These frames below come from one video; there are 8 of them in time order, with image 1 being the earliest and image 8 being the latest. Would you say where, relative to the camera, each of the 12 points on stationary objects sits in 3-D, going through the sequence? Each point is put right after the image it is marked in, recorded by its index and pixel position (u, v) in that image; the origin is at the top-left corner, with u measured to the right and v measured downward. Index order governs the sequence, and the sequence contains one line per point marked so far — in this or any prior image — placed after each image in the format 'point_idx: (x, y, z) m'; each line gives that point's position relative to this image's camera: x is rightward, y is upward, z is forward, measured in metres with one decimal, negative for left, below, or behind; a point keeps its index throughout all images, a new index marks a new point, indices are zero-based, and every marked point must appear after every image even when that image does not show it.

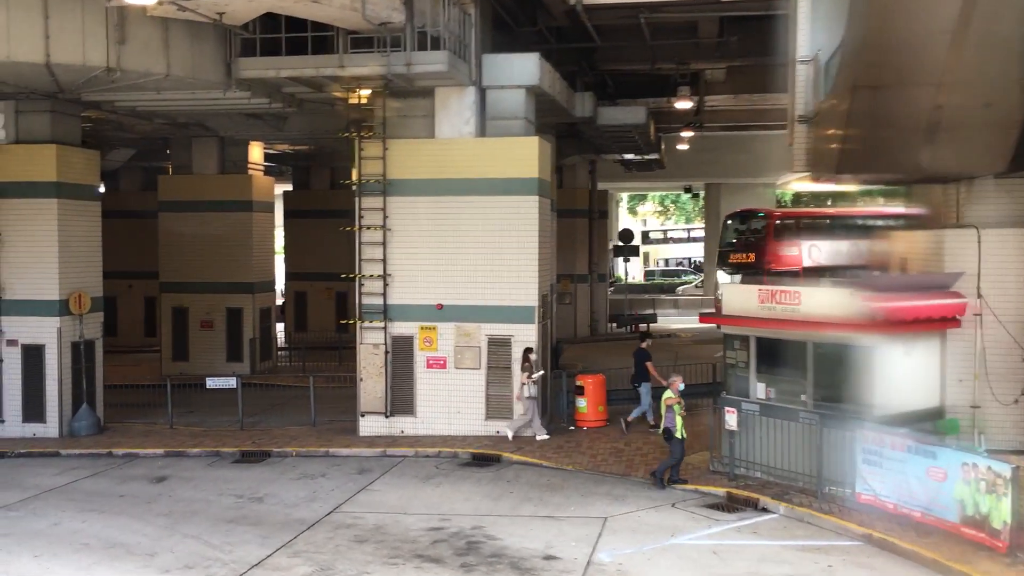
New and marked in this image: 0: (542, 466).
0: (+0.4, -2.6, +13.6) m
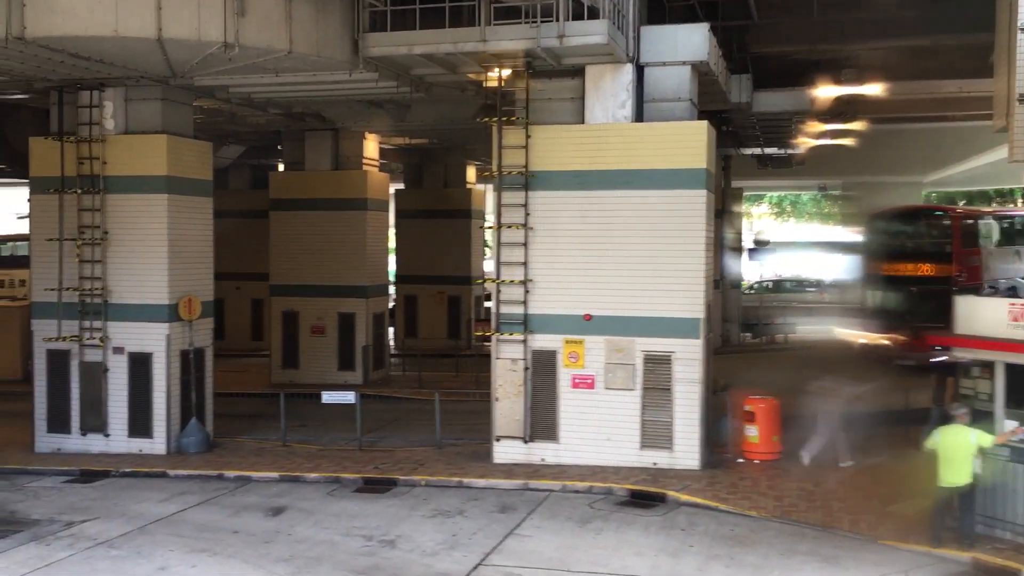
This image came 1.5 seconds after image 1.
0: (+2.5, -2.7, +11.4) m
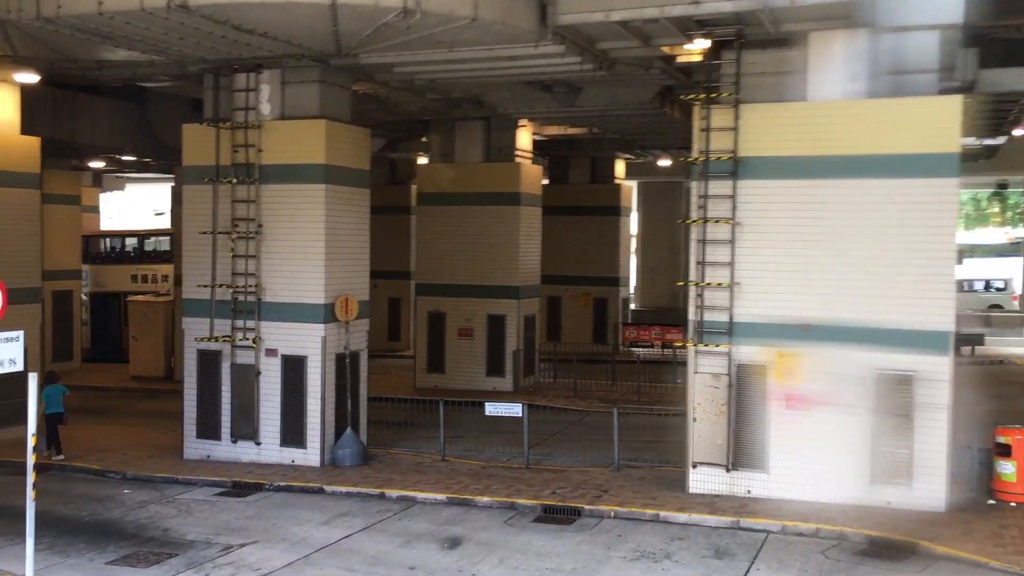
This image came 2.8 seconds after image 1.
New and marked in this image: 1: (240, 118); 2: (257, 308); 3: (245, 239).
0: (+4.8, -2.8, +9.3) m
1: (-4.1, +2.6, +14.1) m
2: (-3.9, -0.3, +14.2) m
3: (-4.0, +0.7, +14.2) m
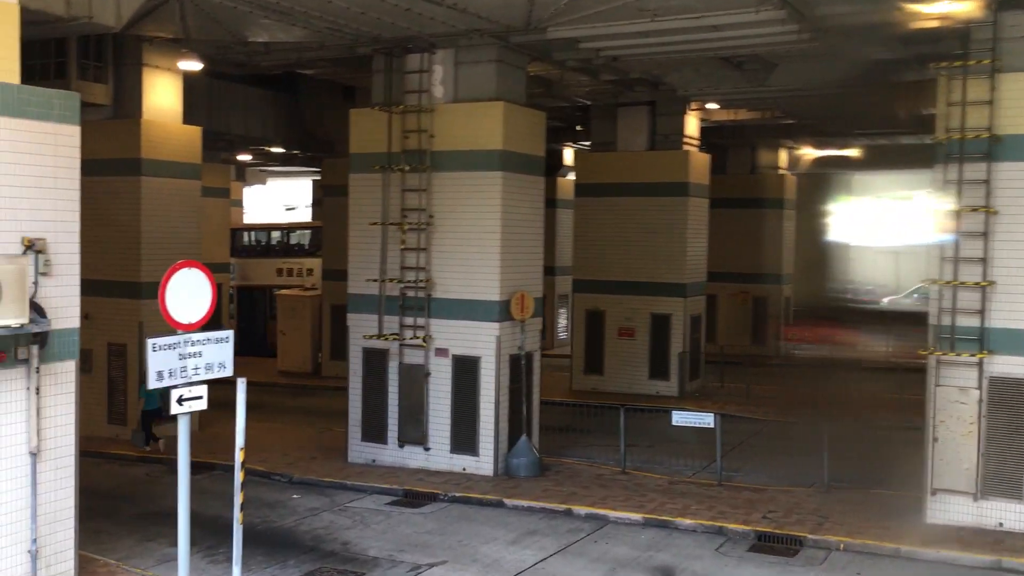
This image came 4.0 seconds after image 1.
0: (+6.8, -2.8, +7.4) m
1: (-1.4, +2.7, +13.3) m
2: (-1.2, -0.2, +13.3) m
3: (-1.4, +0.8, +13.3) m
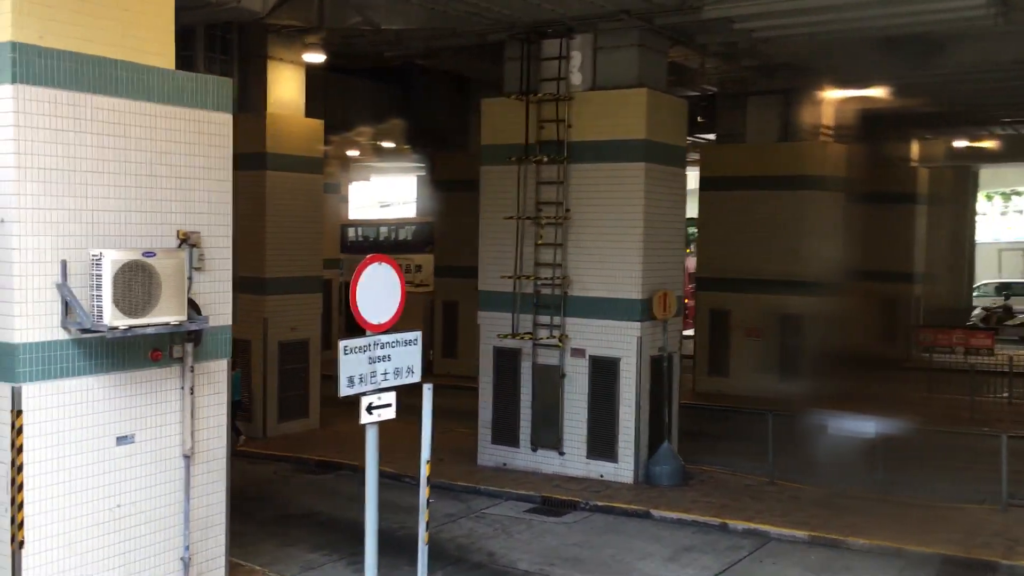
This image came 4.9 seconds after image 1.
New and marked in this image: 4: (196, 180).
0: (+8.1, -2.8, +6.2) m
1: (+0.5, +2.7, +12.7) m
2: (+0.7, -0.2, +12.7) m
3: (+0.5, +0.9, +12.7) m
4: (-2.7, +0.9, +7.9) m
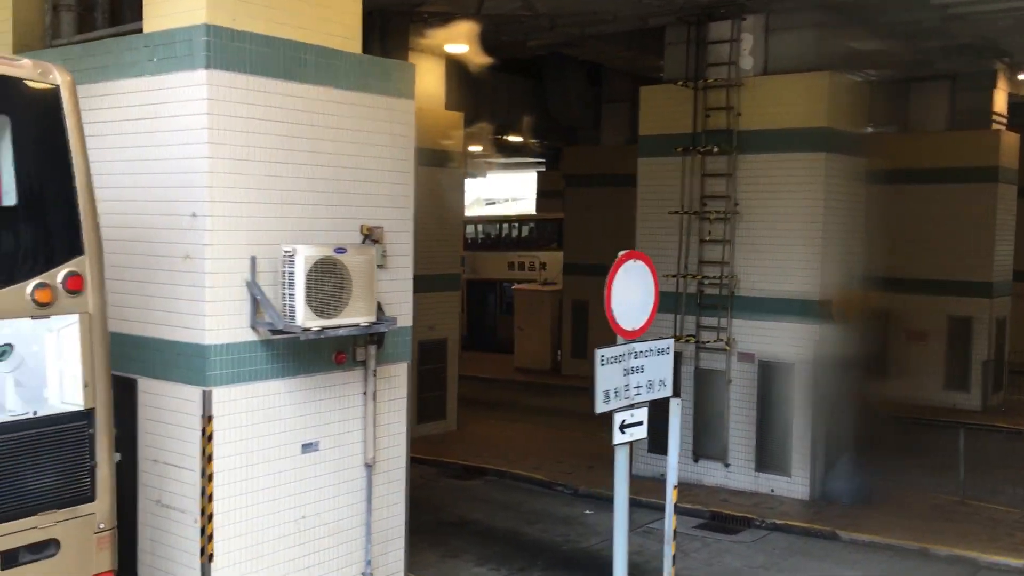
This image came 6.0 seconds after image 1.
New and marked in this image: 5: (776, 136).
0: (+9.5, -2.9, +4.6) m
1: (+2.6, +2.7, +11.8) m
2: (+2.8, -0.2, +11.8) m
3: (+2.6, +0.9, +11.9) m
4: (-1.0, +0.9, +7.4) m
5: (+3.2, +1.9, +11.4) m
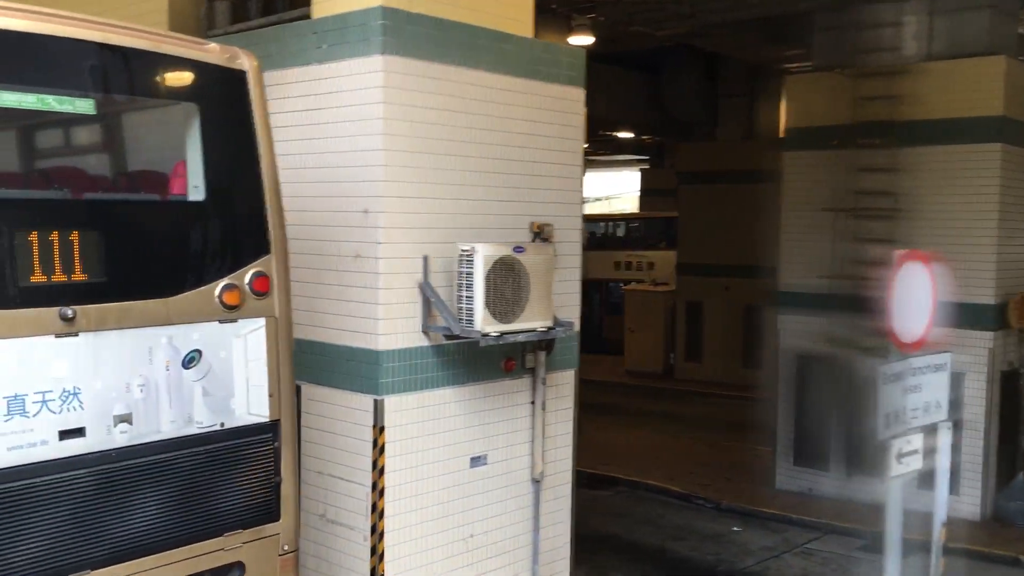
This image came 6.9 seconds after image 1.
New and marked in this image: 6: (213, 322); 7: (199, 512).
0: (+10.5, -3.0, +3.2) m
1: (+4.3, +2.7, +11.0) m
2: (+4.5, -0.2, +11.0) m
3: (+4.3, +0.8, +11.0) m
4: (+0.3, +0.9, +6.9) m
5: (+4.9, +1.8, +10.5) m
6: (-1.5, -0.2, +4.6) m
7: (-1.5, -1.1, +4.6) m
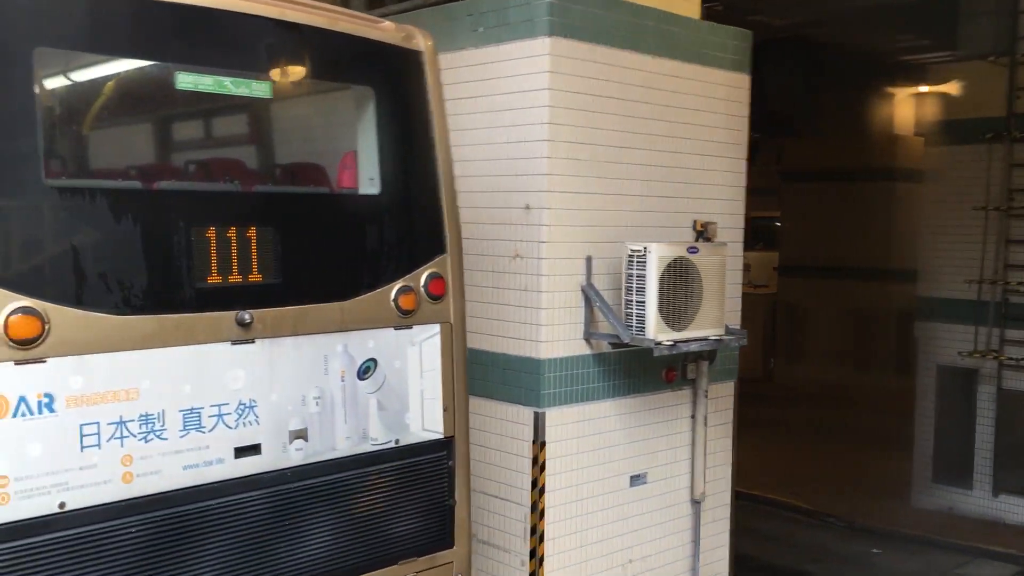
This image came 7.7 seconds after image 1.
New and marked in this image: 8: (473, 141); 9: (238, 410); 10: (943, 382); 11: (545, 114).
0: (+11.3, -3.1, +2.0) m
1: (+5.7, +2.6, +10.1) m
2: (+5.8, -0.3, +10.1) m
3: (+5.7, +0.8, +10.2) m
4: (+1.4, +0.9, +6.3) m
5: (+6.2, +1.8, +9.6) m
6: (-0.6, -0.2, +4.2) m
7: (-0.6, -1.1, +4.1) m
8: (-0.2, +0.9, +5.7) m
9: (-1.1, -0.5, +3.7) m
10: (+5.0, -1.1, +10.9) m
11: (+0.2, +1.0, +5.3) m
